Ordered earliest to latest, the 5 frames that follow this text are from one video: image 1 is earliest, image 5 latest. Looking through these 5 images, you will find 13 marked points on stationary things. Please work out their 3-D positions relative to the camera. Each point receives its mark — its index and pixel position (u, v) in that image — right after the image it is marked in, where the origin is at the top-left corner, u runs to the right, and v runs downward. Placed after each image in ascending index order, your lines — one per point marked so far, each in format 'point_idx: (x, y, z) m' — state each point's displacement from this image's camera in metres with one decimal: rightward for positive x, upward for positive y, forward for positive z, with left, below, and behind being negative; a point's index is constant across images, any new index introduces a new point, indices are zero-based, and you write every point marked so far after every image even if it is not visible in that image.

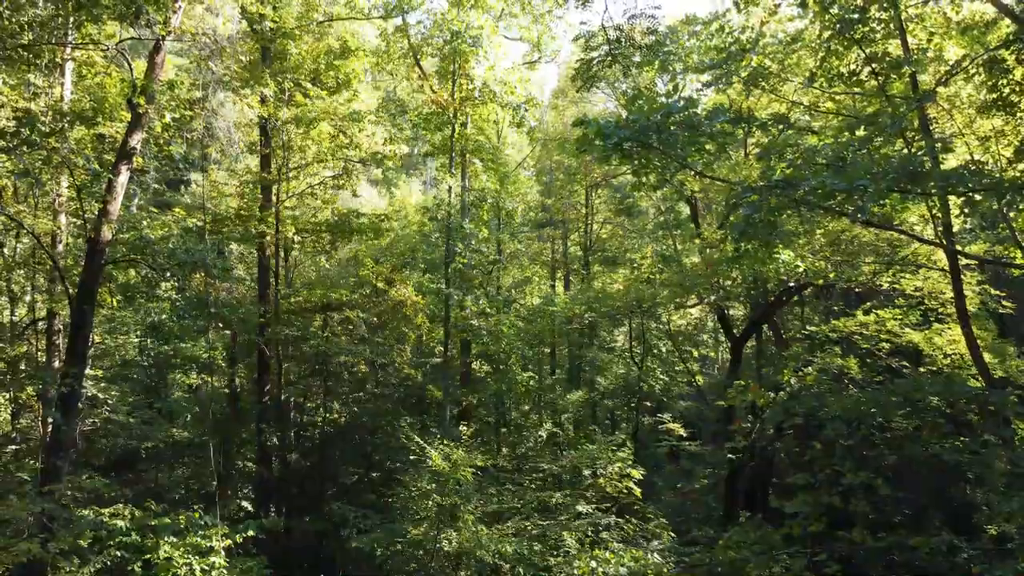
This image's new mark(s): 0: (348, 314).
0: (-3.2, -0.6, +10.3) m
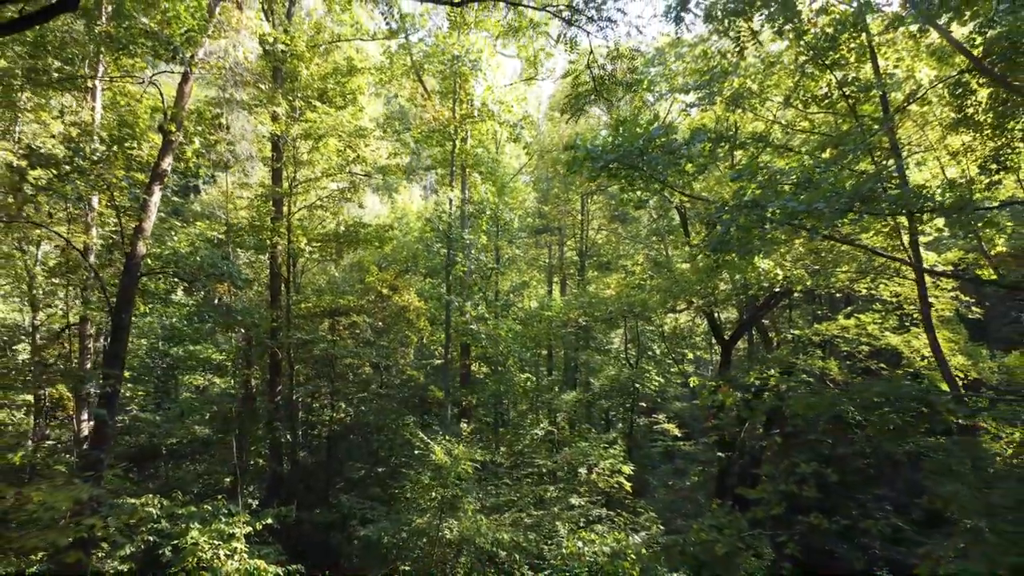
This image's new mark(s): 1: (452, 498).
0: (-3.2, -0.7, +10.8) m
1: (-0.8, -2.8, +6.9) m
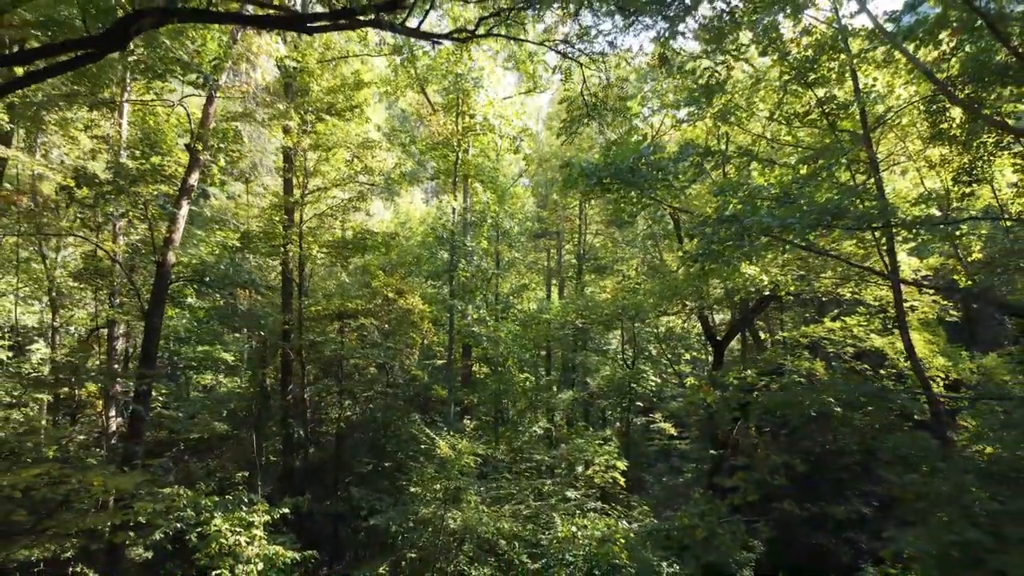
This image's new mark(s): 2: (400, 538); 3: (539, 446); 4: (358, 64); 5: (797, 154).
0: (-3.2, -0.7, +11.2) m
1: (-0.8, -2.9, +7.3) m
2: (-1.6, -3.6, +7.4) m
3: (+0.5, -3.2, +10.6) m
4: (-3.0, +4.4, +10.1) m
5: (+3.9, +1.8, +7.1) m
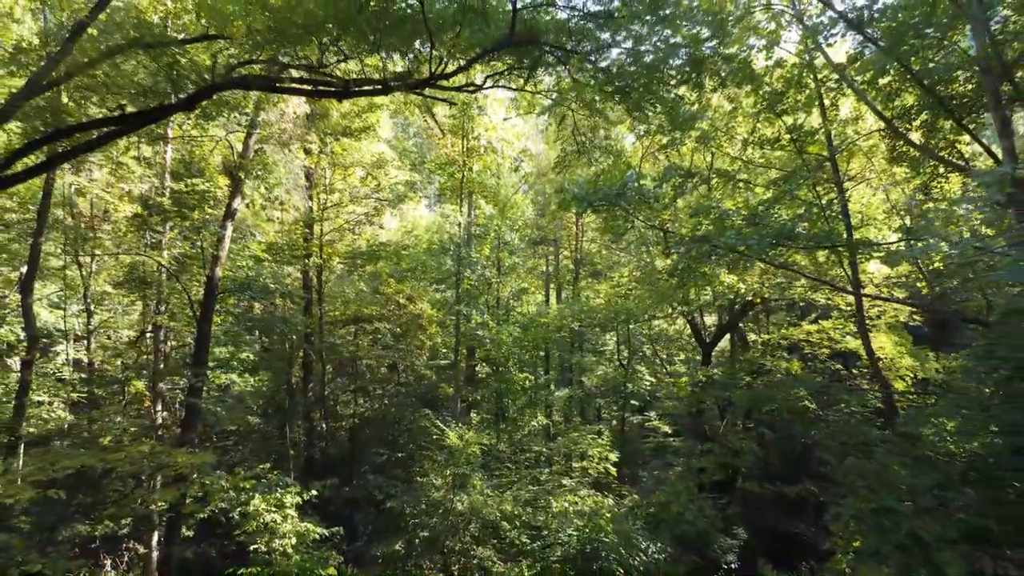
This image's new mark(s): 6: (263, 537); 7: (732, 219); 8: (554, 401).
0: (-3.2, -0.8, +12.0) m
1: (-0.8, -3.0, +8.1) m
2: (-1.6, -3.7, +8.2) m
3: (+0.6, -3.3, +11.4) m
4: (-3.0, +4.3, +11.0) m
5: (+3.9, +1.7, +7.9) m
6: (-3.1, -3.1, +6.5) m
7: (+2.7, +0.9, +6.5) m
8: (+1.1, -2.9, +13.5) m
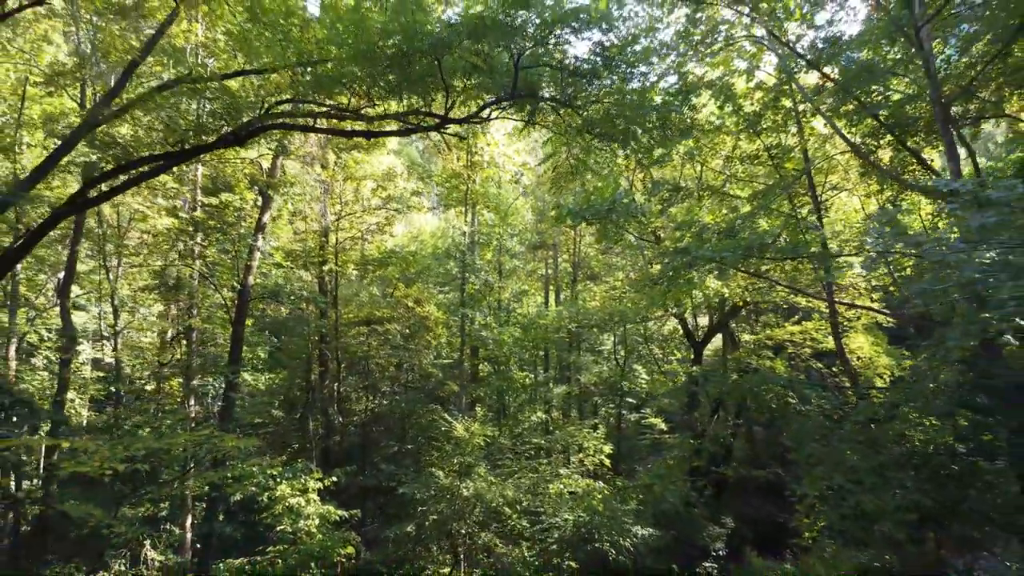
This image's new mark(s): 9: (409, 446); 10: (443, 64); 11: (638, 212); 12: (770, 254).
0: (-3.2, -0.9, +12.7) m
1: (-0.8, -3.1, +8.9) m
2: (-1.6, -3.8, +8.9) m
3: (+0.6, -3.4, +12.1) m
4: (-3.0, +4.2, +11.6) m
5: (+3.9, +1.6, +8.6) m
6: (-3.1, -3.2, +7.2) m
7: (+2.8, +0.8, +7.2) m
8: (+1.1, -3.0, +14.2) m
9: (-2.5, -3.8, +12.3) m
10: (-0.7, +2.2, +5.0) m
11: (+1.9, +1.1, +7.5) m
12: (+3.4, +0.5, +6.8) m
